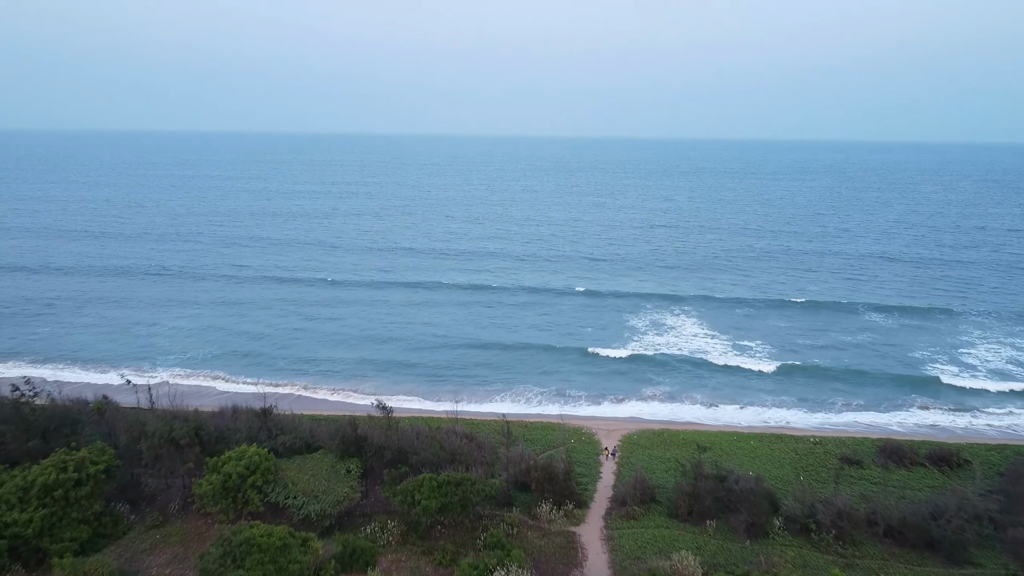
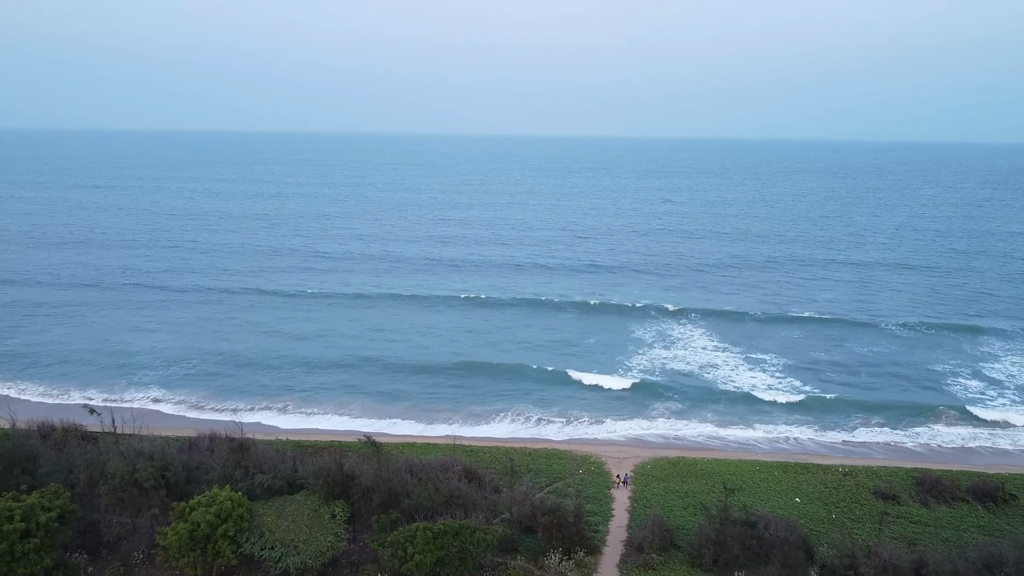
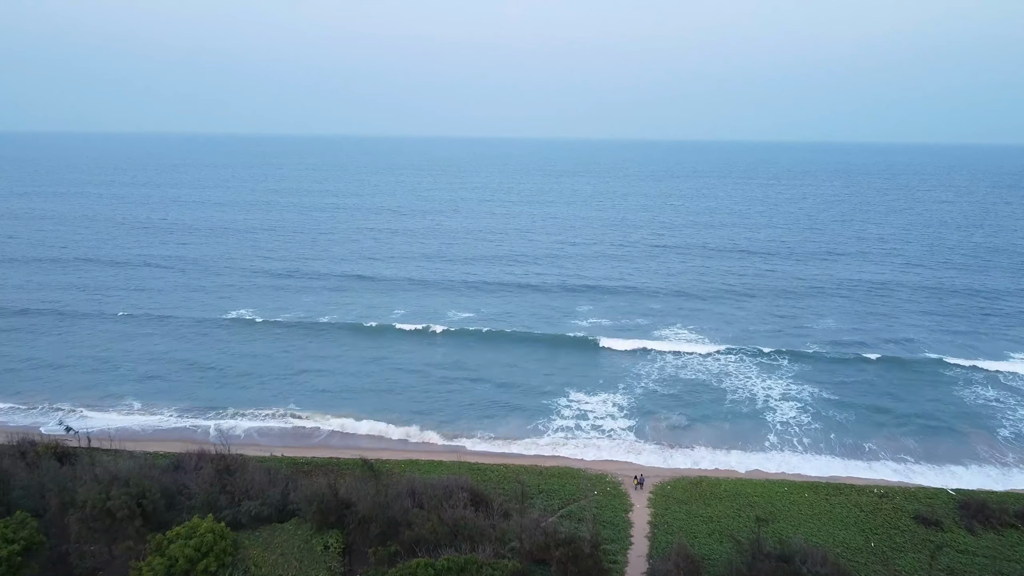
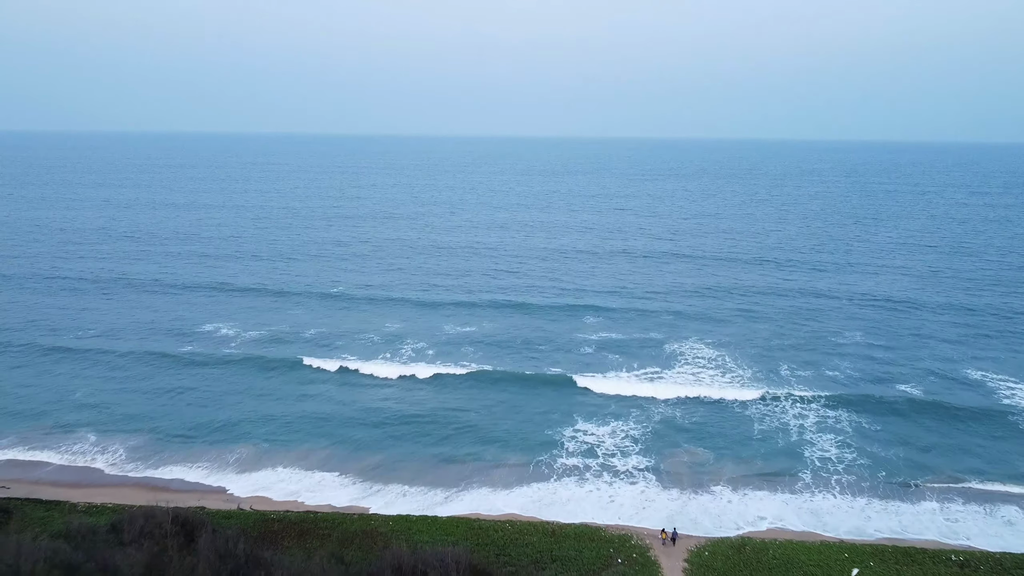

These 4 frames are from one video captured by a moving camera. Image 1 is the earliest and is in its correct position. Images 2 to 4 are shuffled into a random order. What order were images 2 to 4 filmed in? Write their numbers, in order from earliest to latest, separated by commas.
3, 2, 4
